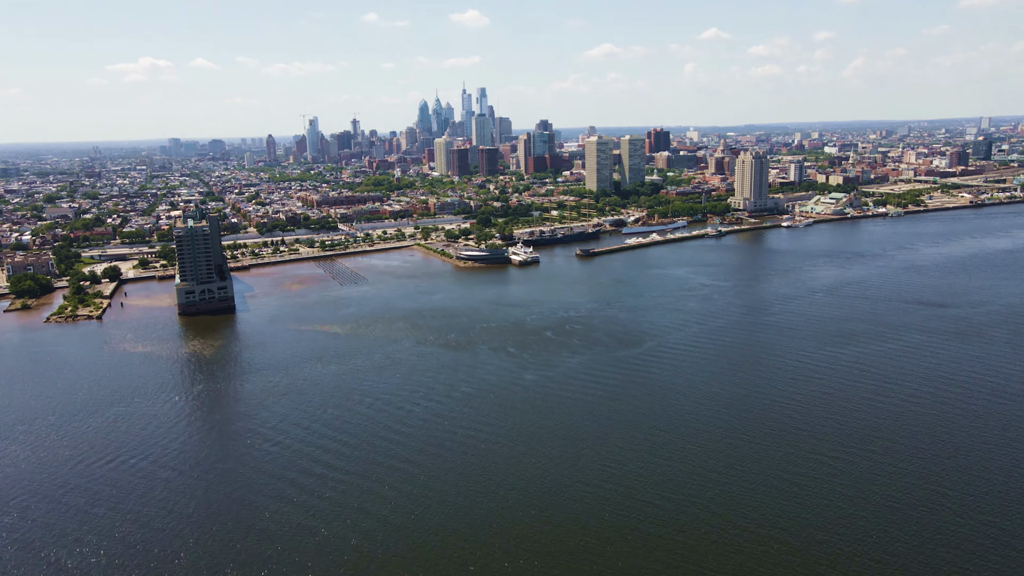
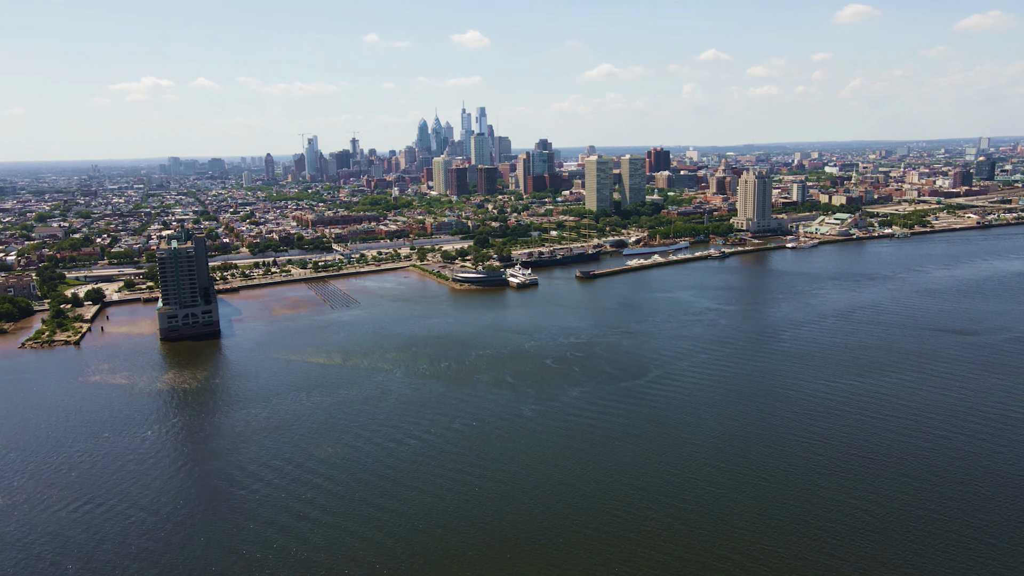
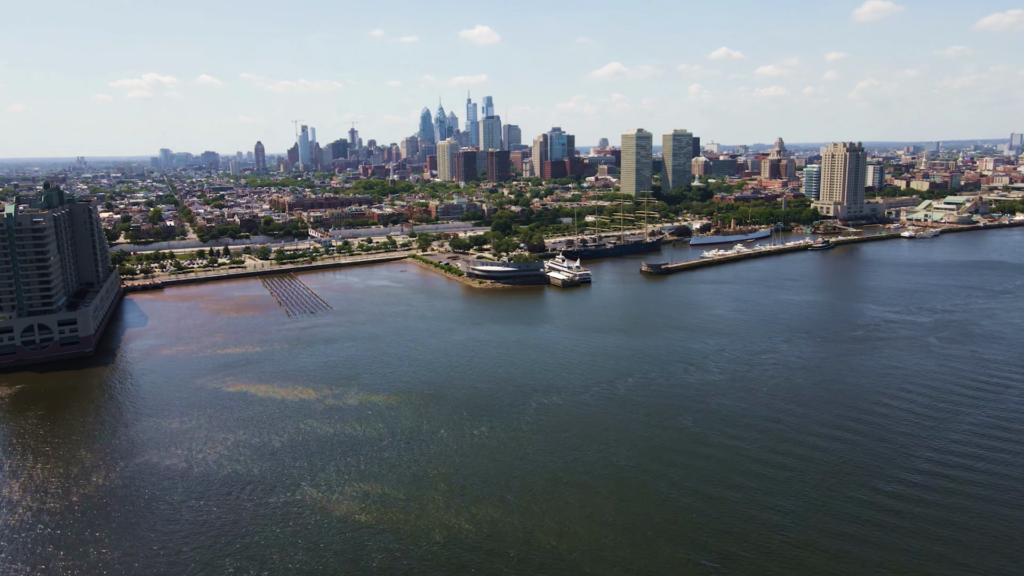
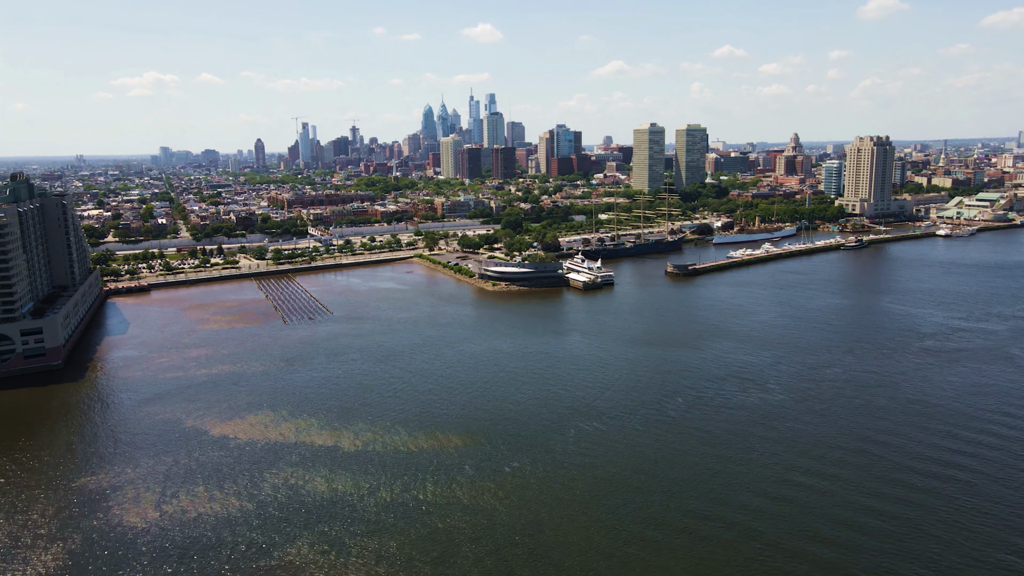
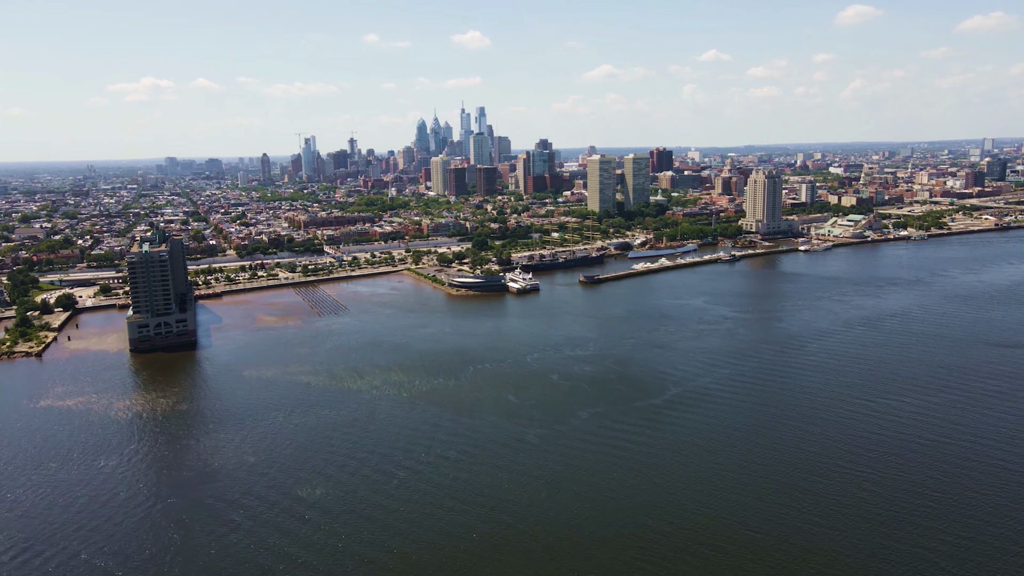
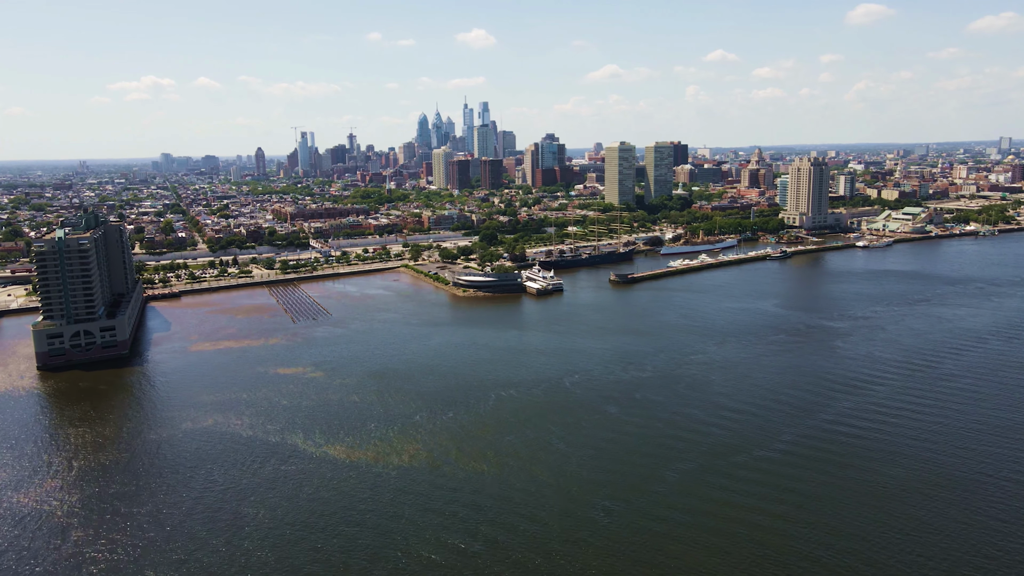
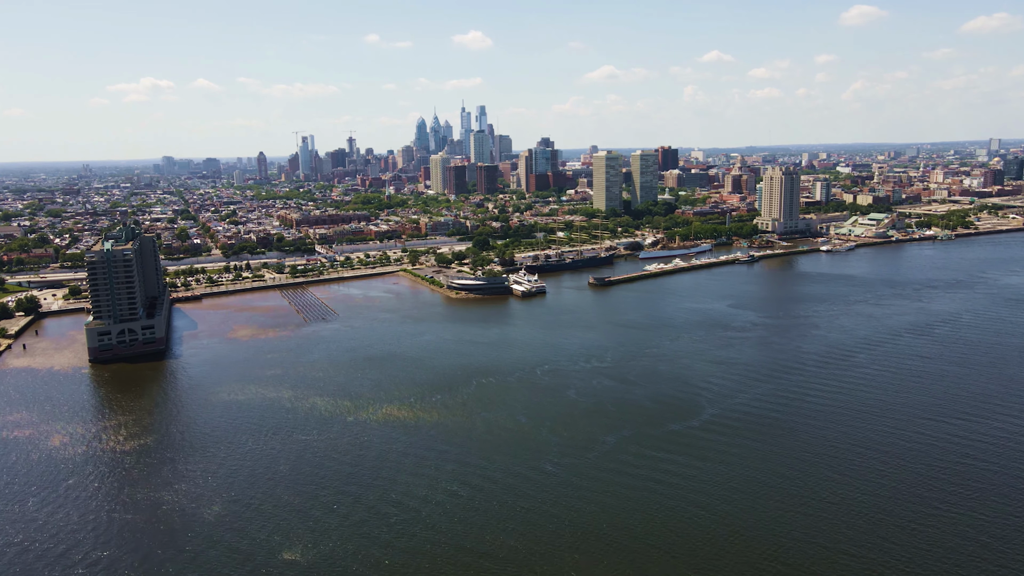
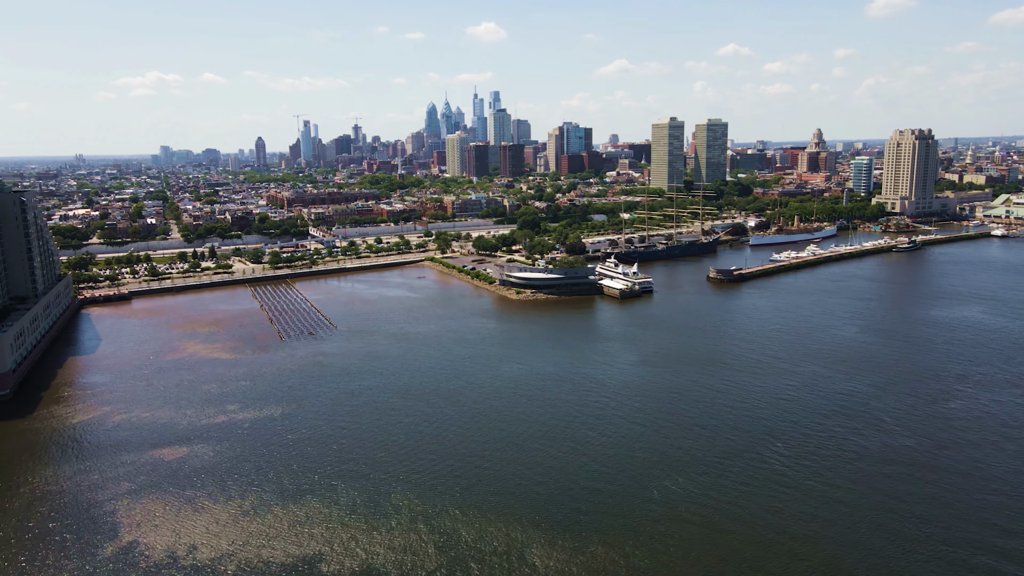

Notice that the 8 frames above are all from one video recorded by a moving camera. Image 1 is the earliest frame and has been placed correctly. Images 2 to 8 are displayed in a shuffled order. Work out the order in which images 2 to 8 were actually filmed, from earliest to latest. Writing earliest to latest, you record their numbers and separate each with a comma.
2, 5, 7, 6, 3, 4, 8
